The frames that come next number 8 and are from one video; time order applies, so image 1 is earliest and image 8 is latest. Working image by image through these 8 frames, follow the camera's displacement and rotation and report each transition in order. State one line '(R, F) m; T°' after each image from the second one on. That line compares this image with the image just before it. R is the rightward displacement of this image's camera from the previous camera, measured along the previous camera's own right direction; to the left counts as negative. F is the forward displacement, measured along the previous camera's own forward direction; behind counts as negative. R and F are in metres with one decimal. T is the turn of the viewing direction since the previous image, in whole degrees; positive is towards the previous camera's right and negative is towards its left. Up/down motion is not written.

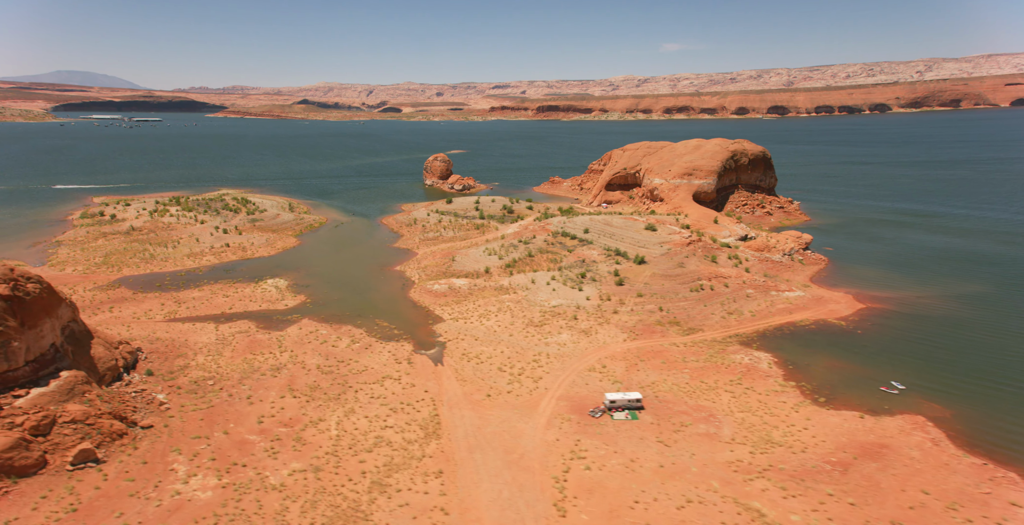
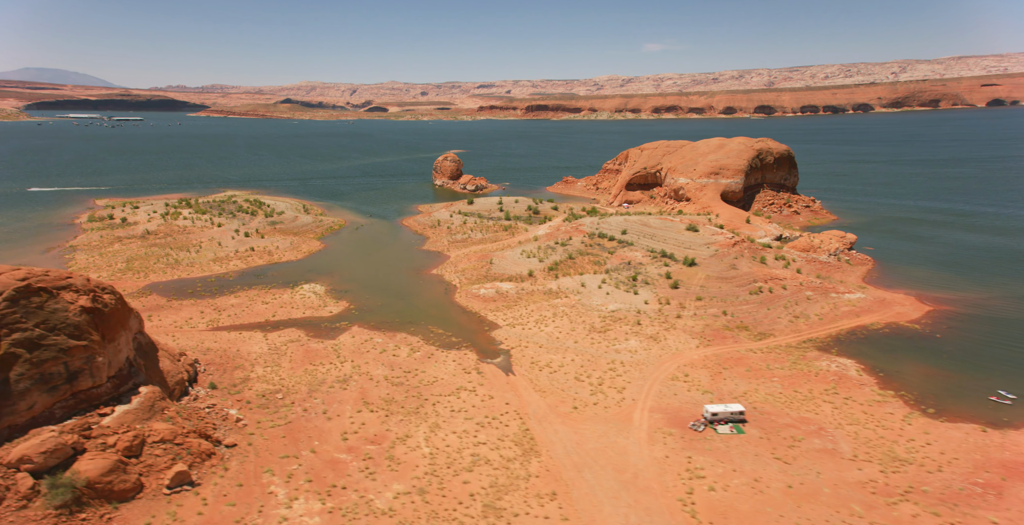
(-2.6, +0.8) m; 0°
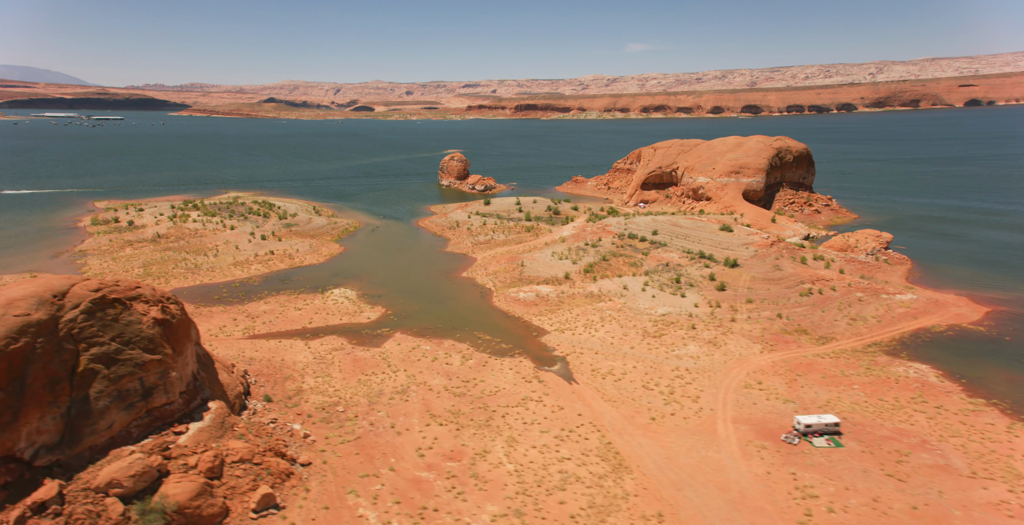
(-2.2, +0.7) m; +1°
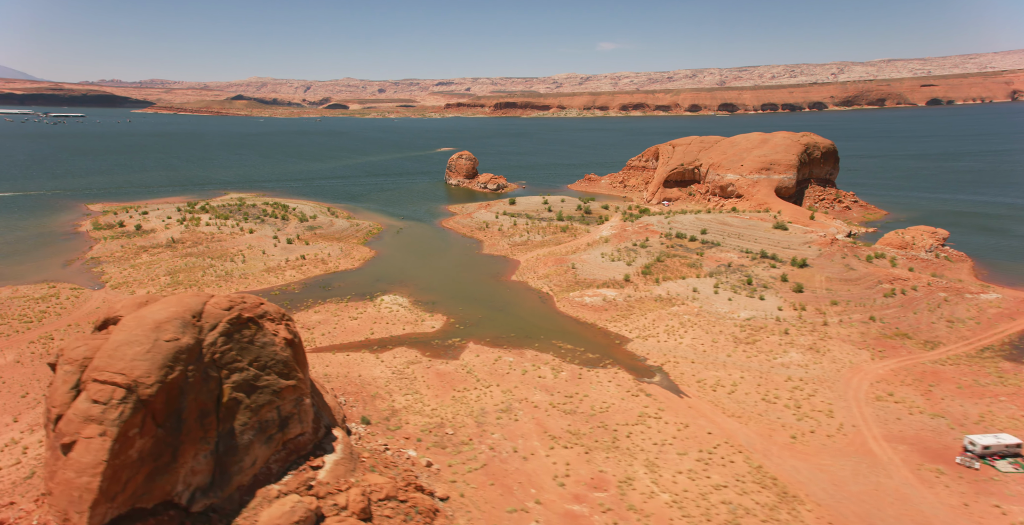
(-3.5, +1.3) m; +1°
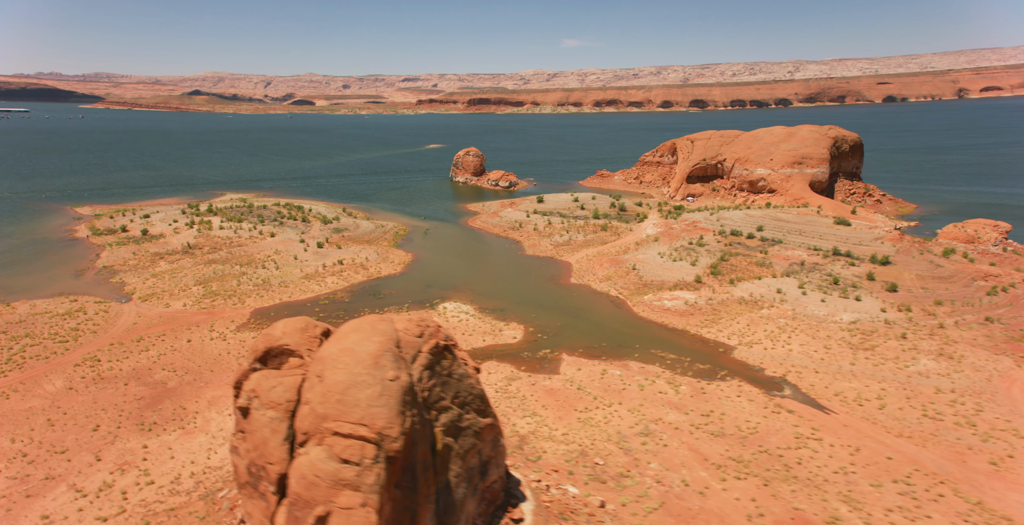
(-4.0, +1.7) m; +2°
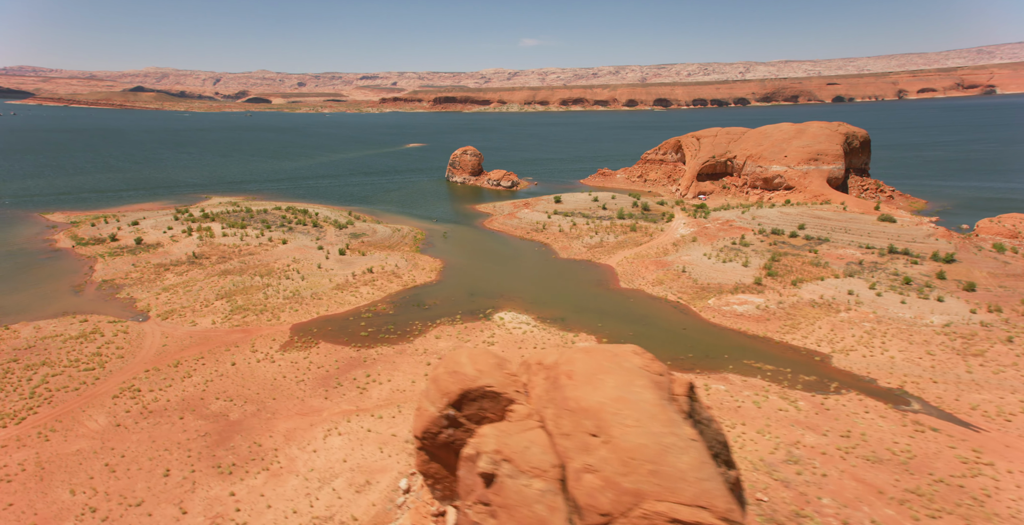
(-3.6, +1.6) m; +3°
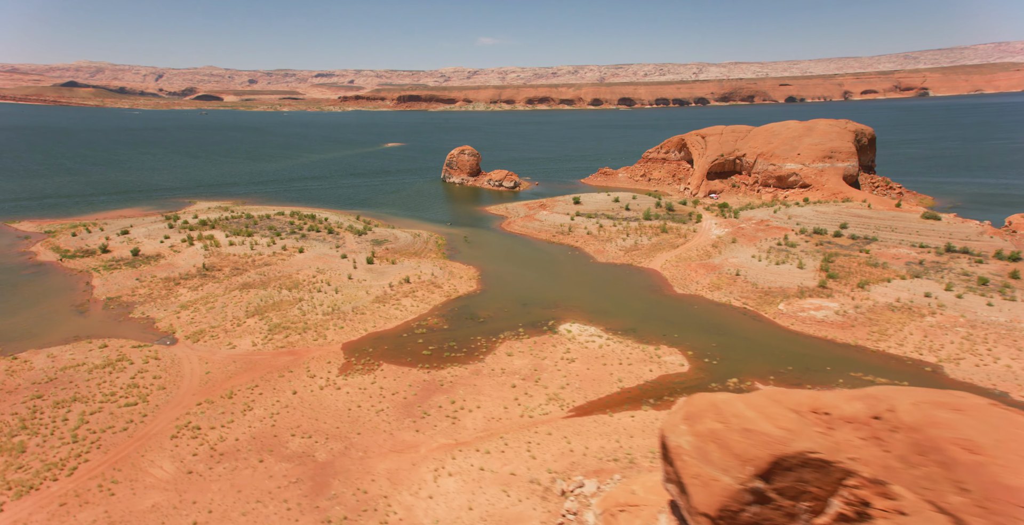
(-3.7, +1.7) m; +3°
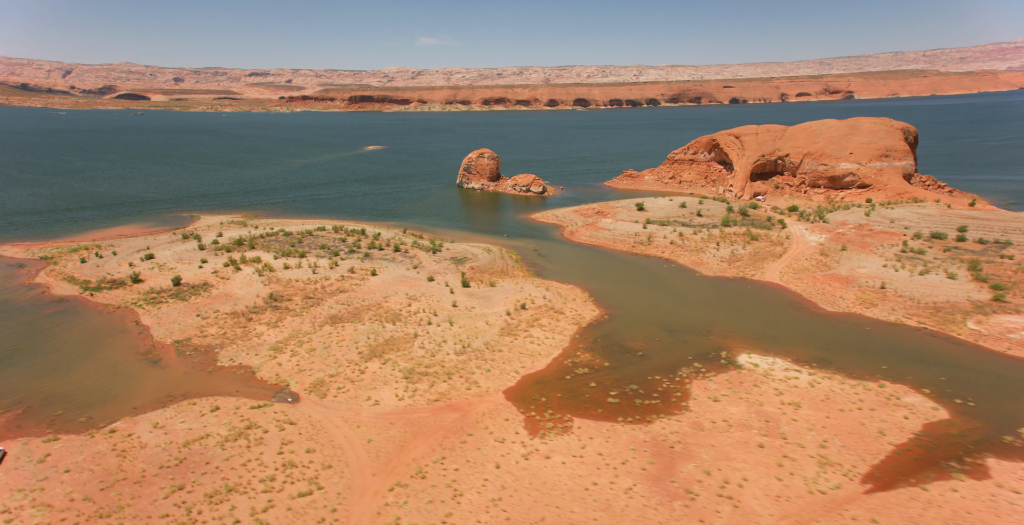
(-7.1, +3.3) m; +3°
